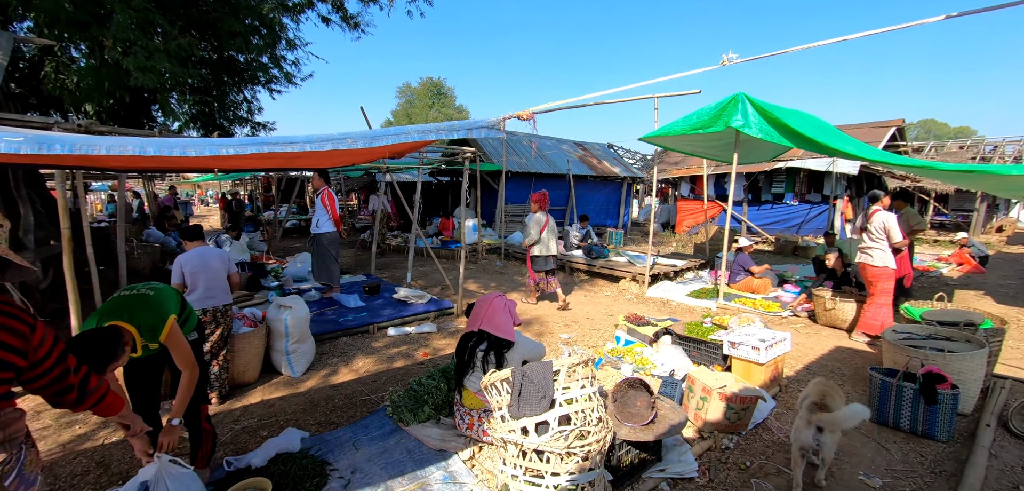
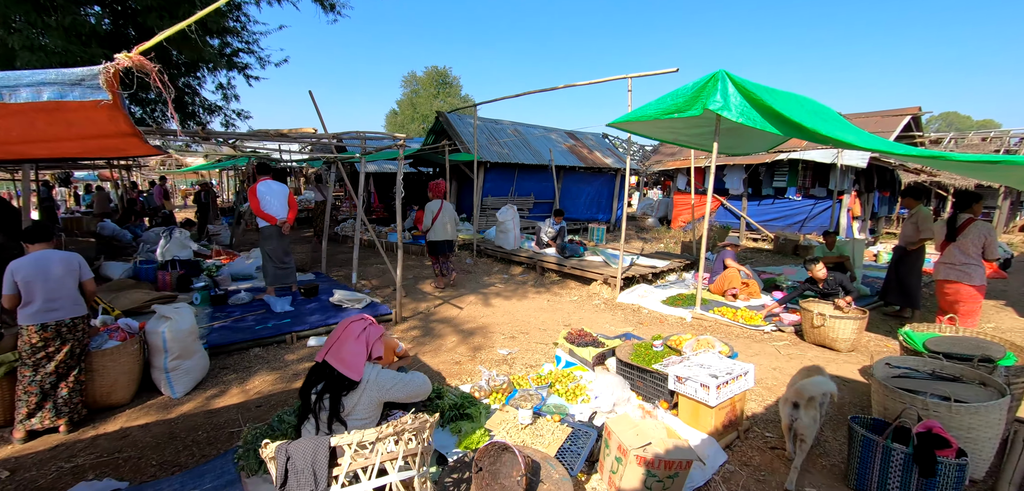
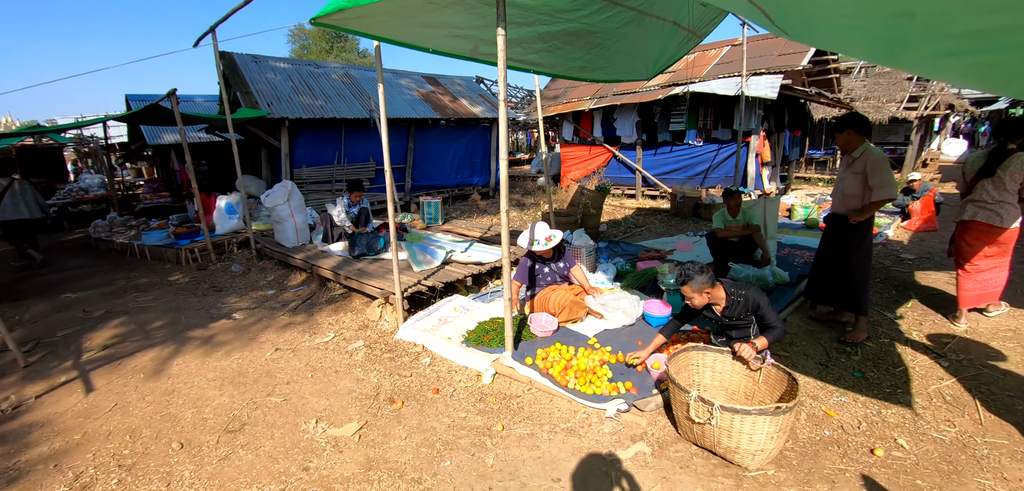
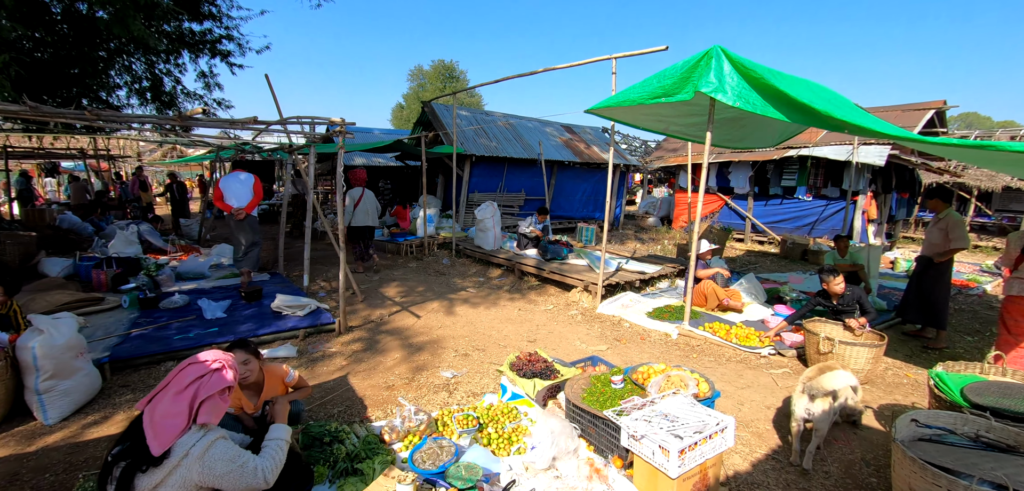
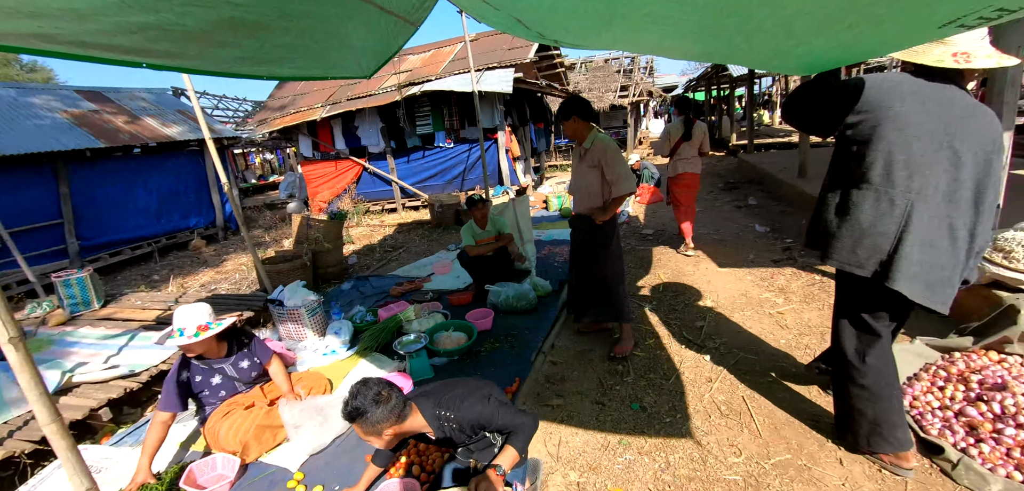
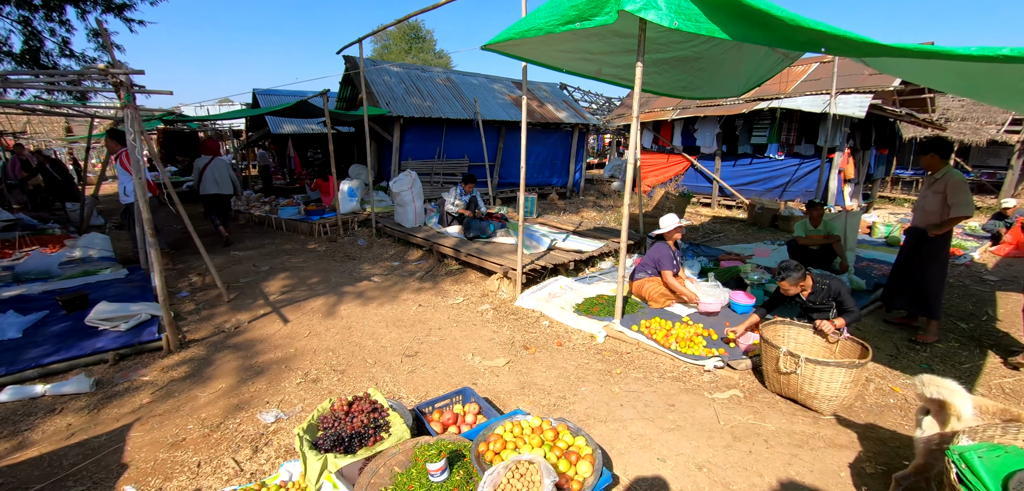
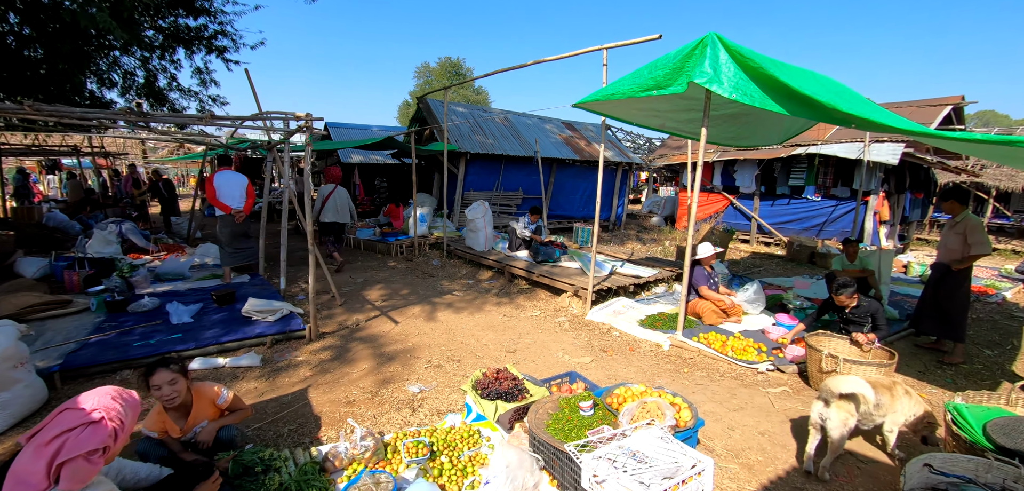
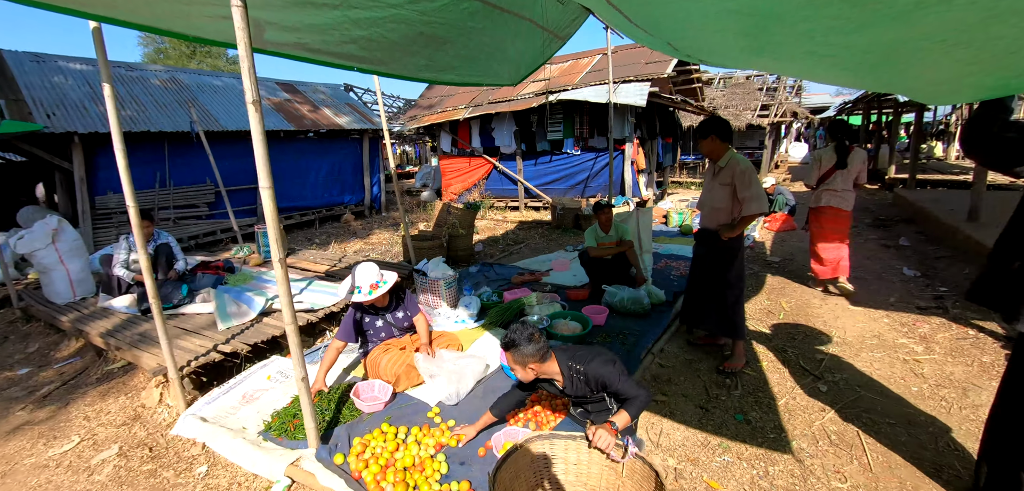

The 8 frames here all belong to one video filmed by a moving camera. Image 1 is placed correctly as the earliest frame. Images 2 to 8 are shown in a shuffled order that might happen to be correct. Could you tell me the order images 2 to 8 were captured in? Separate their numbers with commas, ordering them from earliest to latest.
2, 4, 7, 6, 3, 8, 5
